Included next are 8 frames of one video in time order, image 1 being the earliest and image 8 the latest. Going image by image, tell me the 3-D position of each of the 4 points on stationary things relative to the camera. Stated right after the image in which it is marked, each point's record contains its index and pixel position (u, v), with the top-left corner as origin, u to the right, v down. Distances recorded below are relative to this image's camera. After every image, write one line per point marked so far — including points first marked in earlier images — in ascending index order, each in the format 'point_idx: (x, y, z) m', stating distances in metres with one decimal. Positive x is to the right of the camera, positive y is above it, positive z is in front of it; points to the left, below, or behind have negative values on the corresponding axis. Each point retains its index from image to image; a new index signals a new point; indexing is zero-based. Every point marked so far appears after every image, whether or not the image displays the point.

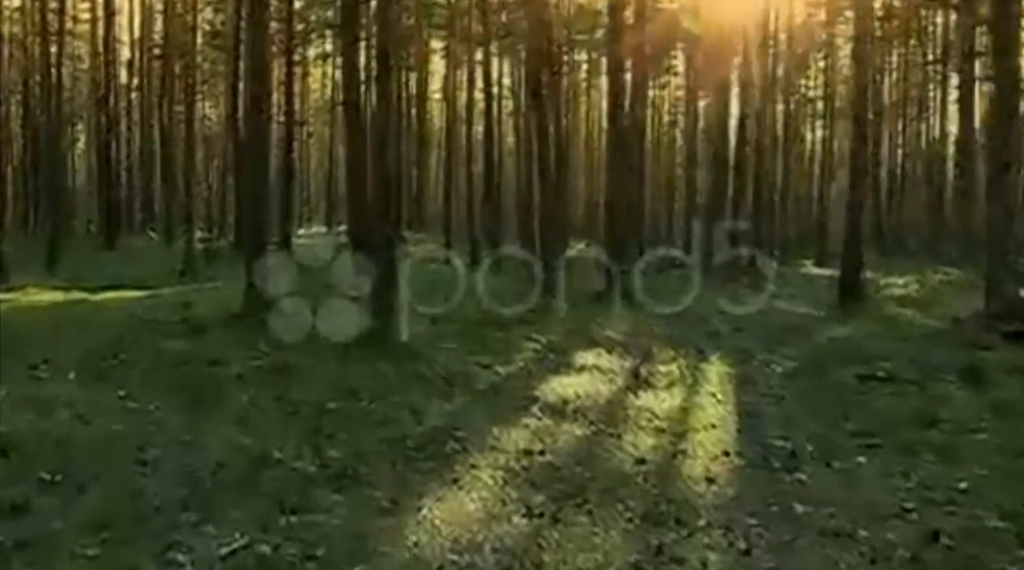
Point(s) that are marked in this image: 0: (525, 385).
0: (+0.2, -1.1, +10.9) m
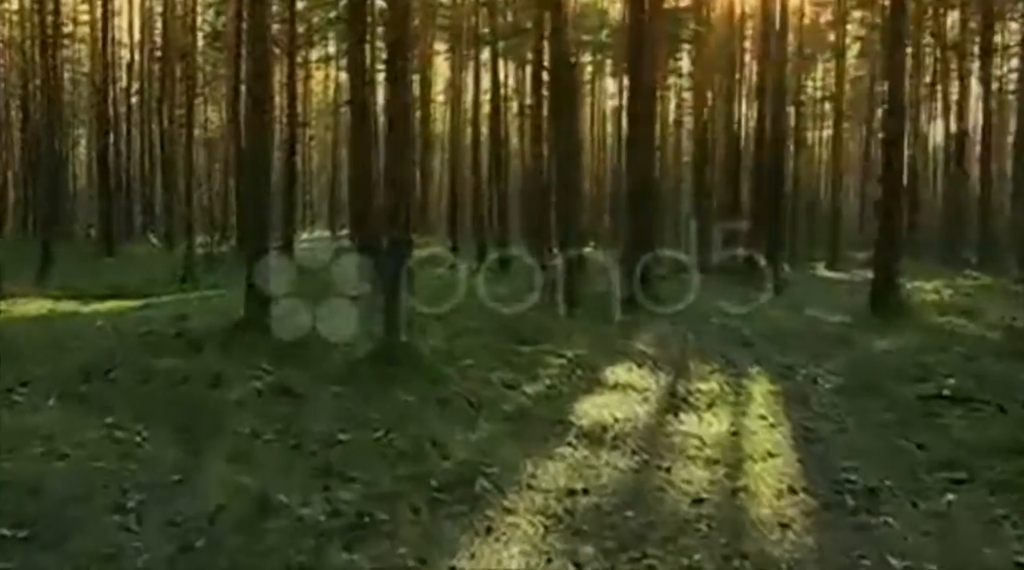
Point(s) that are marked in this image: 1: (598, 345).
0: (+0.5, -1.2, +9.9) m
1: (+1.3, -0.8, +14.2) m
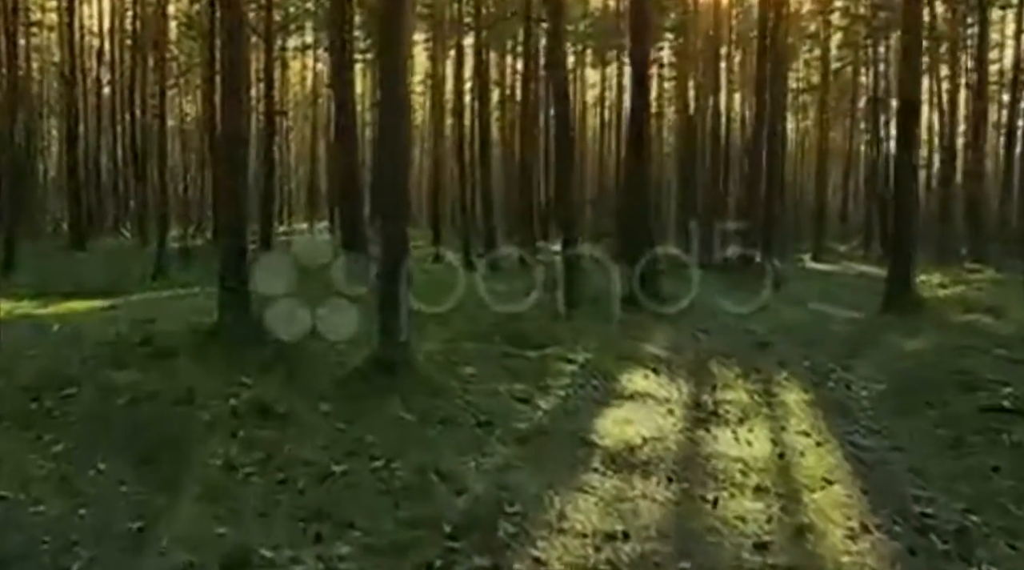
0: (+0.6, -1.2, +8.7) m
1: (+1.3, -0.8, +13.1) m
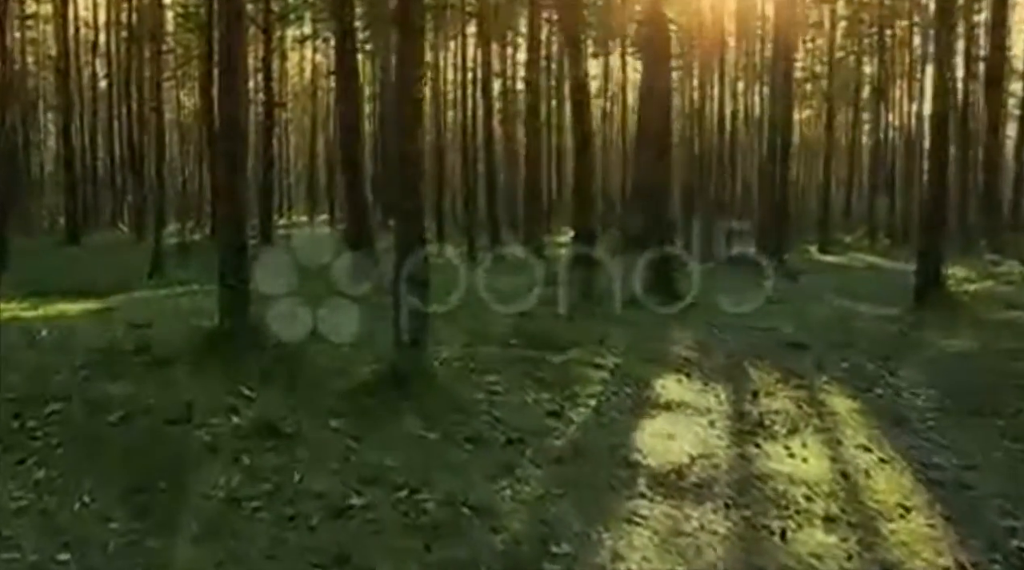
0: (+0.8, -1.2, +7.9) m
1: (+1.5, -0.8, +12.3) m
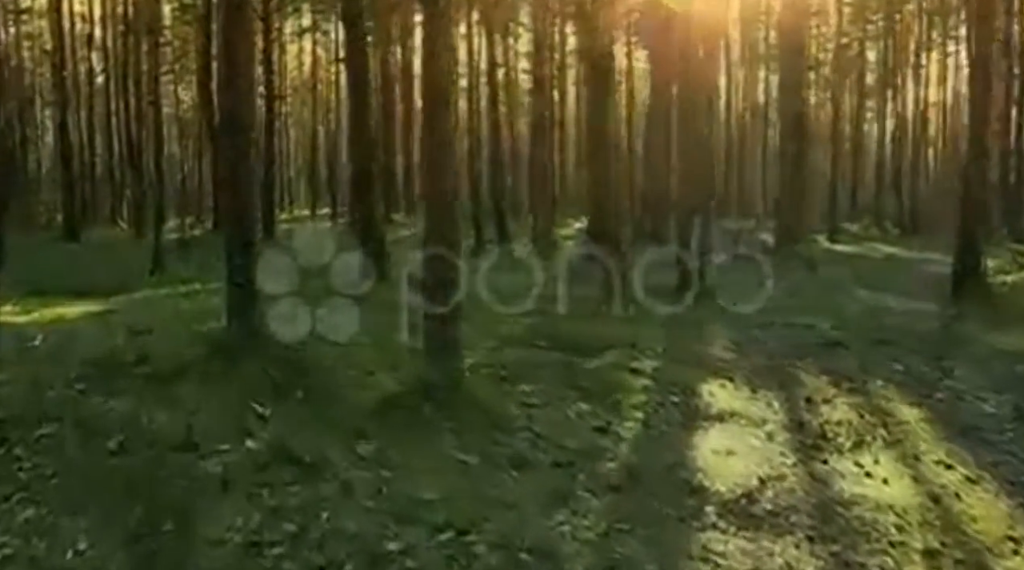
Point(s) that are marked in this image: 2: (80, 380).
0: (+1.1, -1.2, +7.1) m
1: (+1.8, -0.7, +11.5) m
2: (-3.5, -0.8, +8.2) m
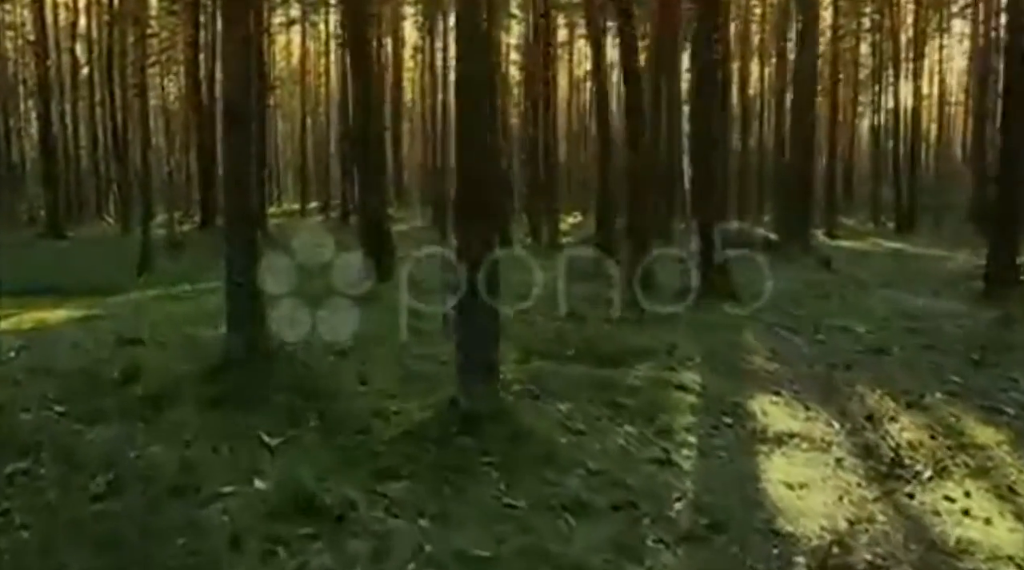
0: (+1.4, -1.3, +6.2) m
1: (+2.1, -0.8, +10.5) m
2: (-3.2, -0.8, +7.2) m
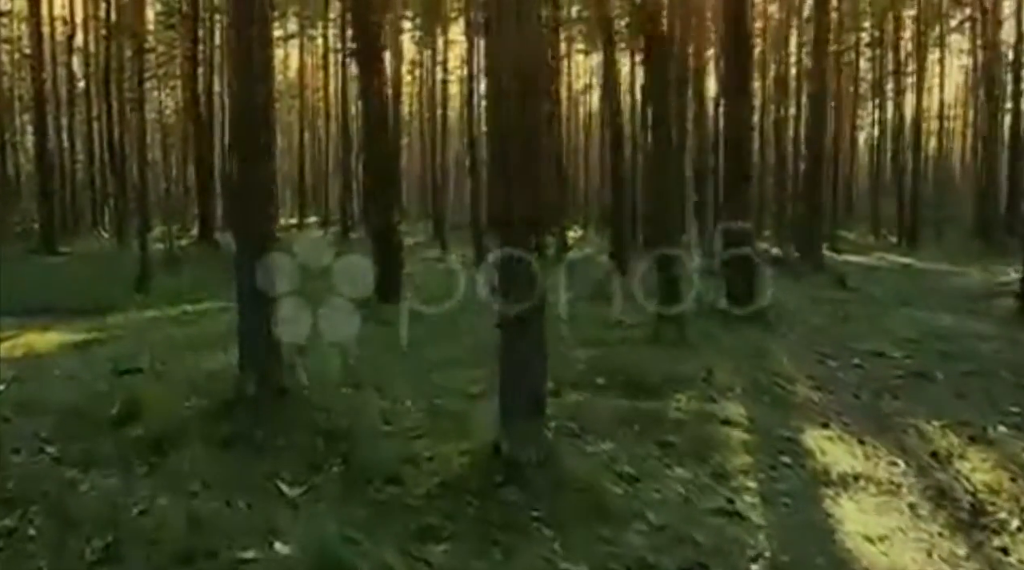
0: (+1.7, -1.5, +5.5) m
1: (+2.3, -1.0, +9.8) m
2: (-3.0, -1.0, +6.5) m
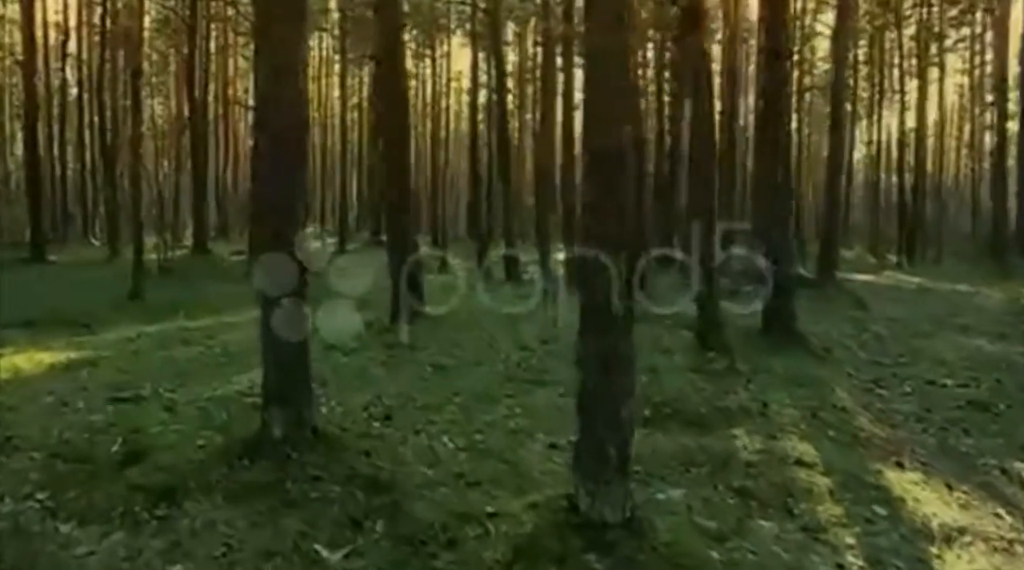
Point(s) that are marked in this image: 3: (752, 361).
0: (+2.1, -1.6, +4.6) m
1: (+2.7, -1.2, +9.0) m
2: (-2.6, -1.1, +5.6) m
3: (+2.6, -1.0, +11.7) m
